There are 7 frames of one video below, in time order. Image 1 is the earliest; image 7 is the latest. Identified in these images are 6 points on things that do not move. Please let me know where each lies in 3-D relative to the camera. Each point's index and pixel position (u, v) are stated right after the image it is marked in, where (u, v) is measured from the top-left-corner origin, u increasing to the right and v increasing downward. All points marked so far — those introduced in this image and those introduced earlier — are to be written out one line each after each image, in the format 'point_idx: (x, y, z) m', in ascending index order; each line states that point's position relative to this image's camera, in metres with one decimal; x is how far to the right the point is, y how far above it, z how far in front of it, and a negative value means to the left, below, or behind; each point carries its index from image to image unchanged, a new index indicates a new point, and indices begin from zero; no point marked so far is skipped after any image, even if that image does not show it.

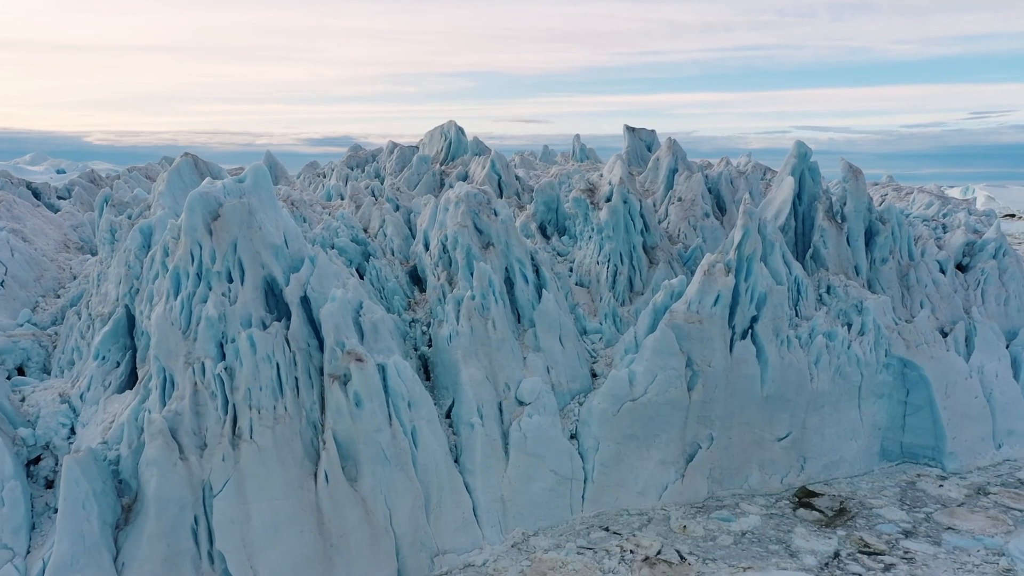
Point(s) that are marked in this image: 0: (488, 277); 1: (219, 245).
0: (-0.3, +0.2, +16.3) m
1: (-3.4, +0.5, +13.0) m
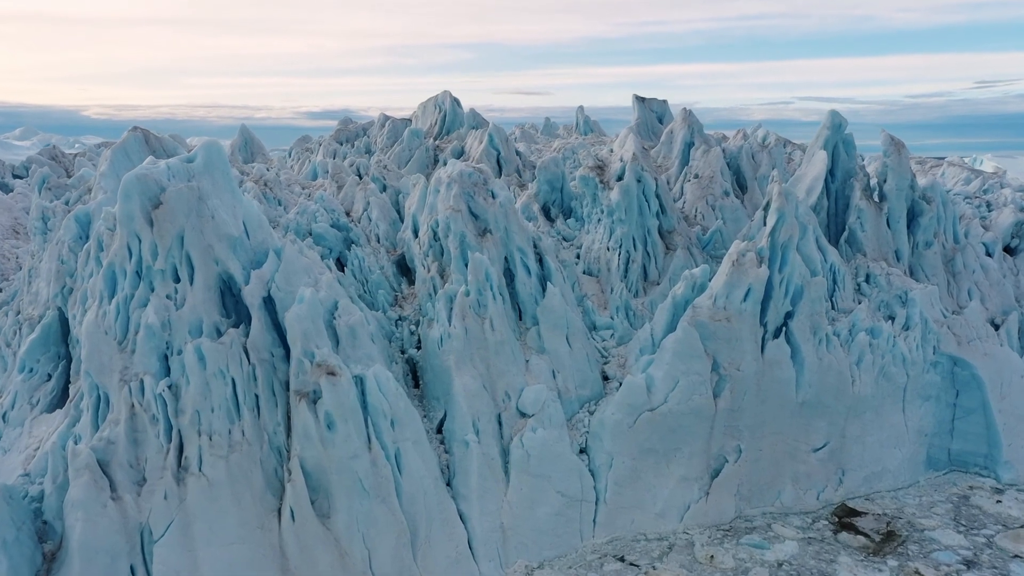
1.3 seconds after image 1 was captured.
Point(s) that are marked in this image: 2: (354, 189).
0: (-0.3, +0.2, +14.2) m
1: (-3.4, +0.5, +10.9) m
2: (-2.6, +1.6, +18.2) m
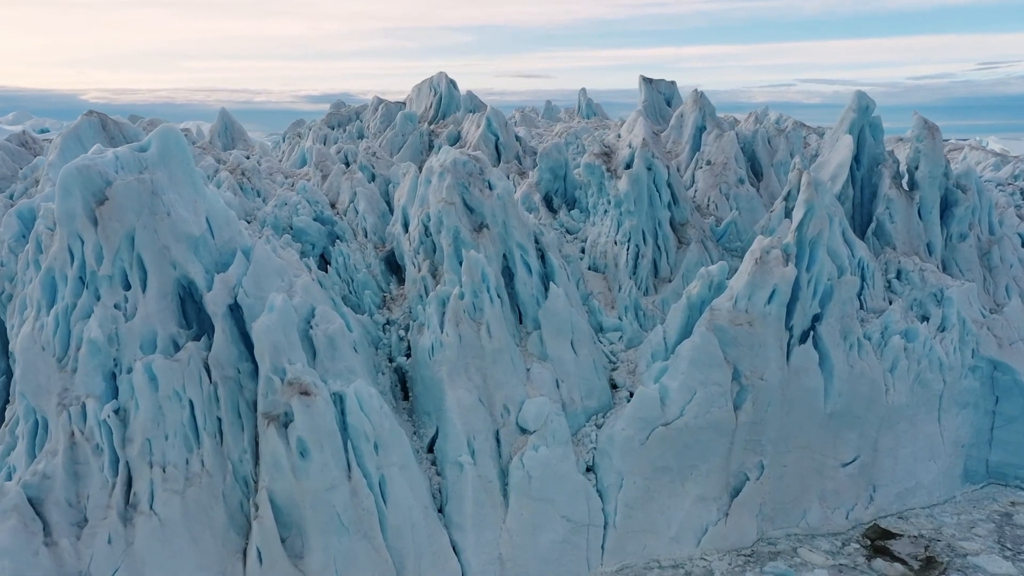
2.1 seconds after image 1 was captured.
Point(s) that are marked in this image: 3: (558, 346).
0: (-0.4, +0.2, +12.8) m
1: (-3.4, +0.4, +9.5) m
2: (-2.6, +1.7, +16.8) m
3: (+0.6, -0.7, +13.5) m
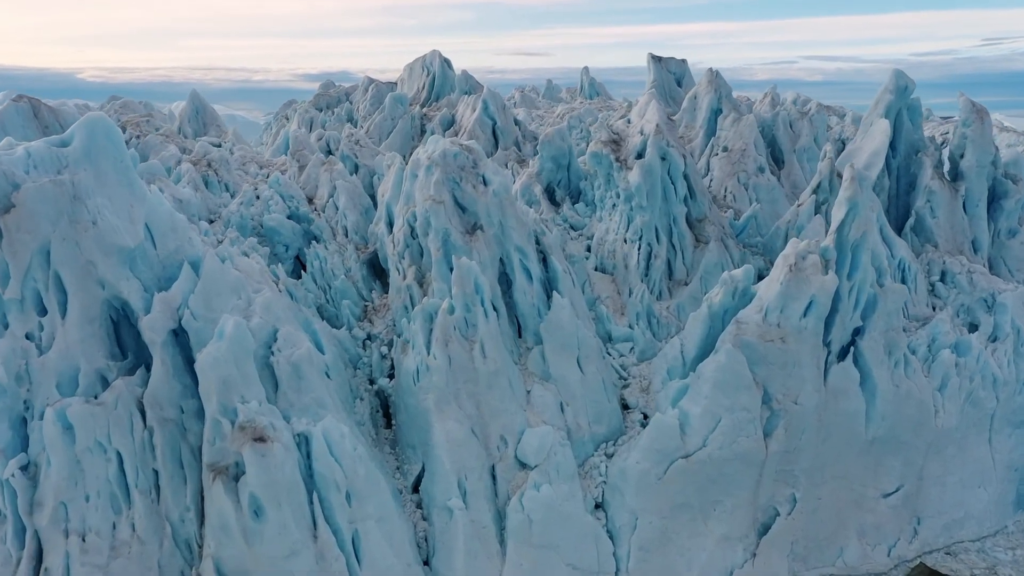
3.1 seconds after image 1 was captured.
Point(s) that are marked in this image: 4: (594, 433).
0: (-0.4, +0.1, +11.1) m
1: (-3.5, +0.2, +7.8) m
2: (-2.6, +1.6, +15.1) m
3: (+0.5, -0.8, +11.8) m
4: (+0.9, -1.5, +11.7) m
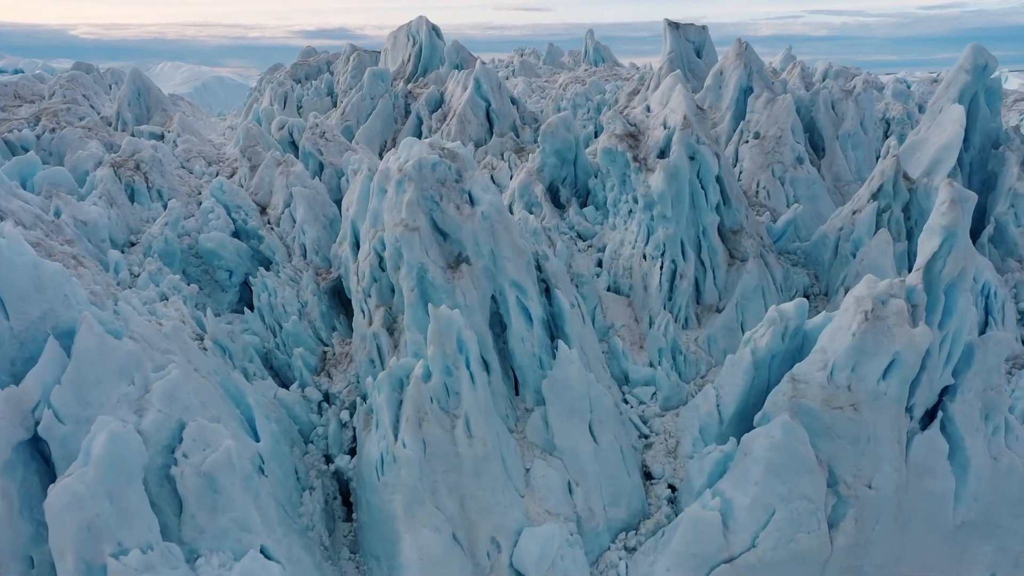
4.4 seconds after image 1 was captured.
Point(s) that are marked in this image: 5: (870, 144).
0: (-0.4, -0.3, +8.5) m
1: (-3.5, -0.3, +5.3) m
2: (-2.7, +1.3, +12.5) m
3: (+0.5, -1.2, +9.3) m
4: (+0.8, -1.9, +9.2) m
5: (+5.4, +2.2, +16.9) m
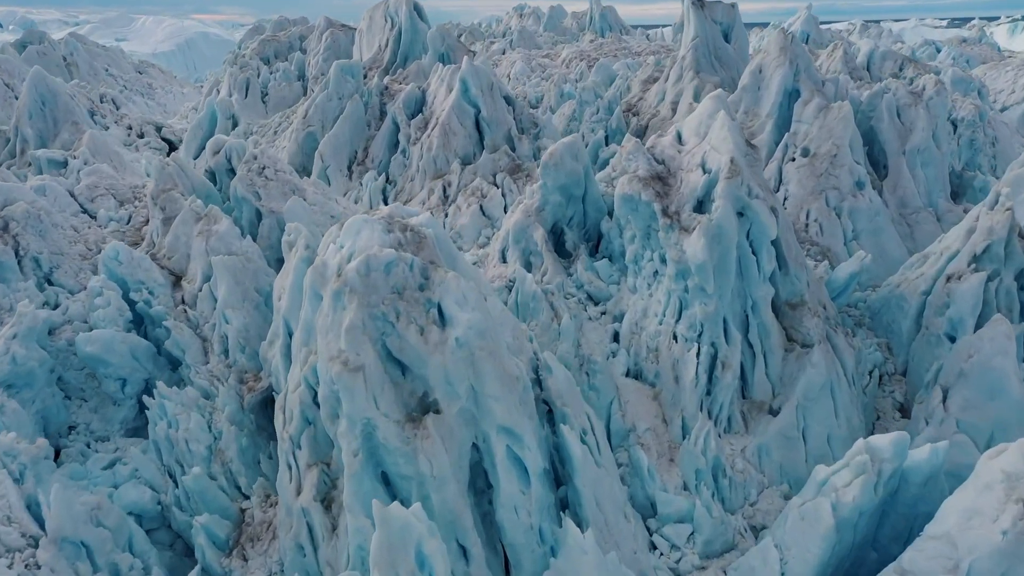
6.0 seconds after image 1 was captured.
0: (-0.5, -1.3, +5.7) m
1: (-3.6, -1.4, +2.5) m
2: (-2.7, +0.6, +9.6) m
3: (+0.4, -2.1, +6.5) m
4: (+0.7, -2.8, +6.5) m
5: (+5.3, +1.6, +14.0) m
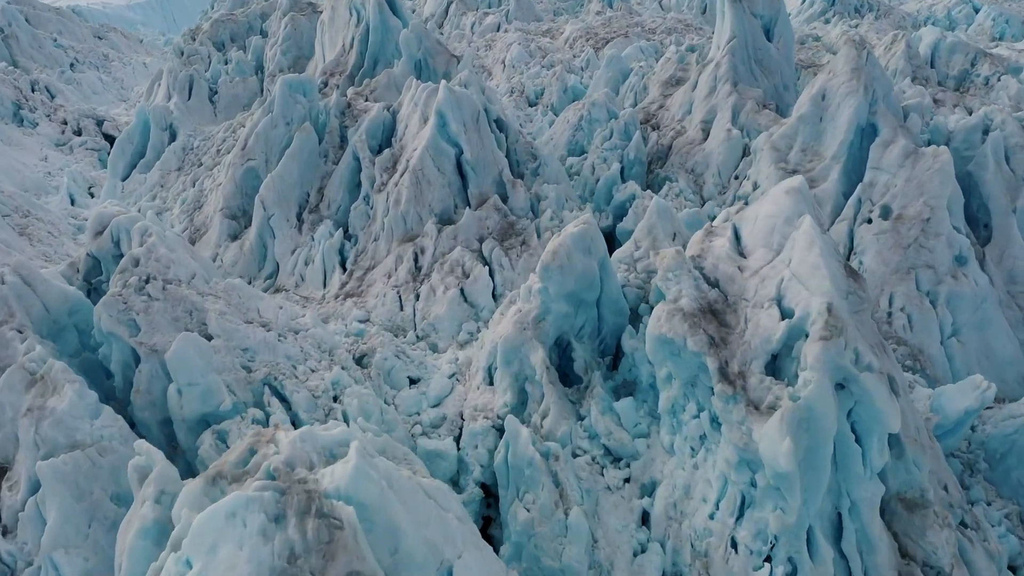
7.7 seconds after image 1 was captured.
0: (-0.6, -2.6, +2.8) m
1: (-3.7, -2.9, -0.4) m
2: (-2.8, -0.5, +6.6) m
3: (+0.3, -3.3, +3.6) m
4: (+0.7, -4.1, +3.6) m
5: (+5.3, +0.8, +10.9) m
